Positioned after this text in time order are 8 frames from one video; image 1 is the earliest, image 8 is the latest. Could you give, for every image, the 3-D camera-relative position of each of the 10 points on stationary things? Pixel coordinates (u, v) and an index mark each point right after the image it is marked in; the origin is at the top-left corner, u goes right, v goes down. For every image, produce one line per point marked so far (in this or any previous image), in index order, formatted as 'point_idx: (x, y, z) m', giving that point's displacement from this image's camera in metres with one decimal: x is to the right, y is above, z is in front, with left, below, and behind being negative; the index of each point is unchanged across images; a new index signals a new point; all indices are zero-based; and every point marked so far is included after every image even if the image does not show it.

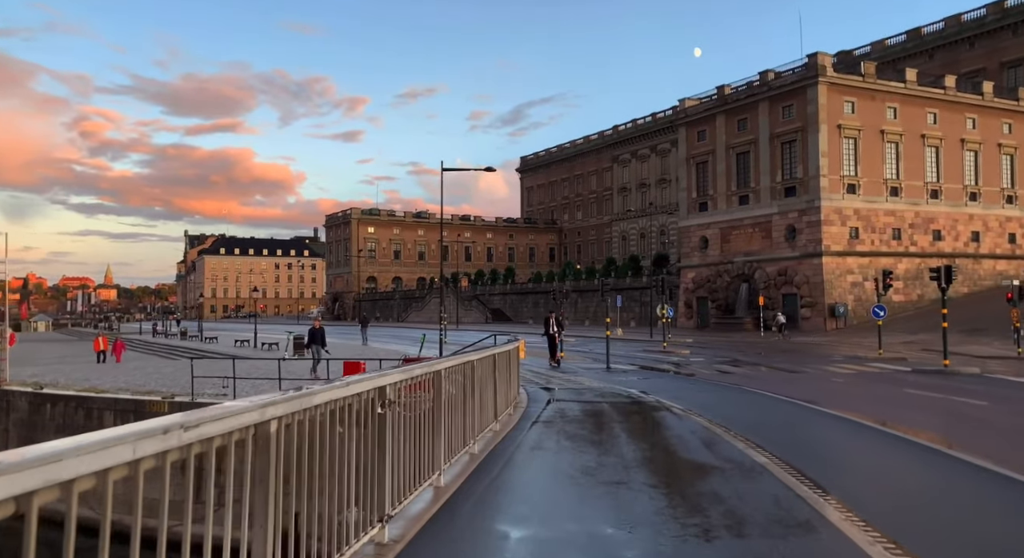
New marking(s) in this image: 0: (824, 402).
0: (+7.9, -3.1, +18.6) m
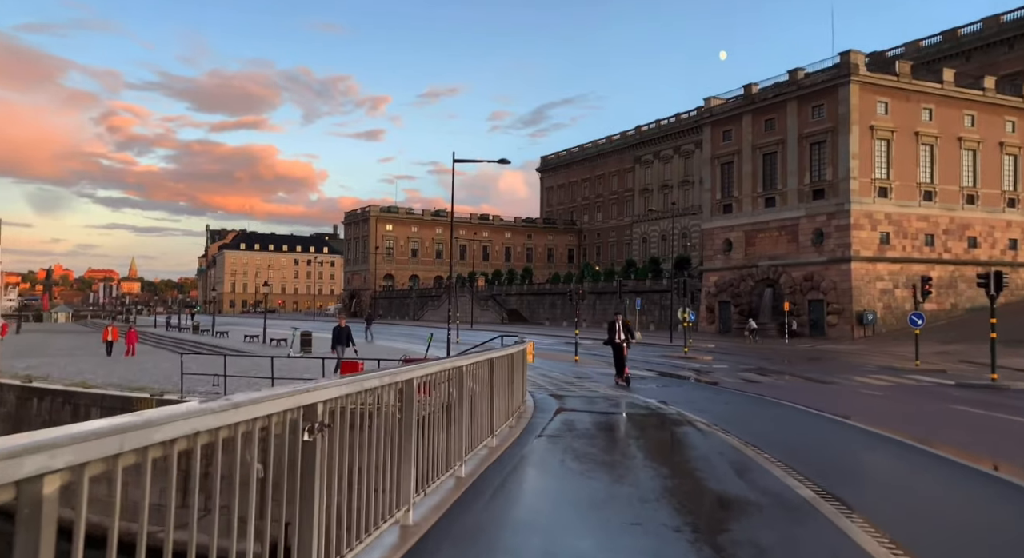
0: (+8.1, -3.2, +17.0) m
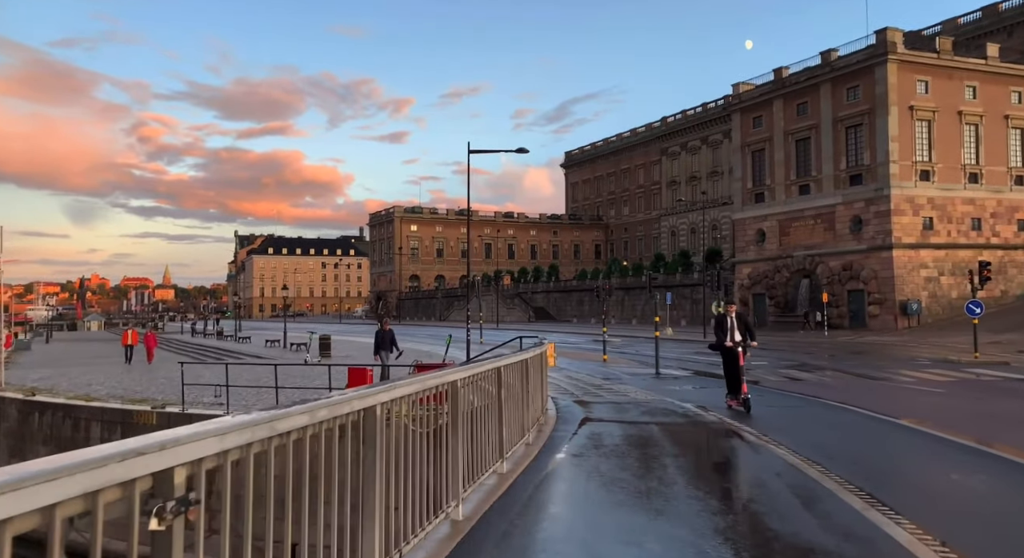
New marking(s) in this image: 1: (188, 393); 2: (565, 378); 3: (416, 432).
0: (+8.6, -2.9, +15.3) m
1: (-8.3, -2.9, +18.1) m
2: (+1.5, -2.7, +19.3) m
3: (-0.7, -1.2, +5.7) m
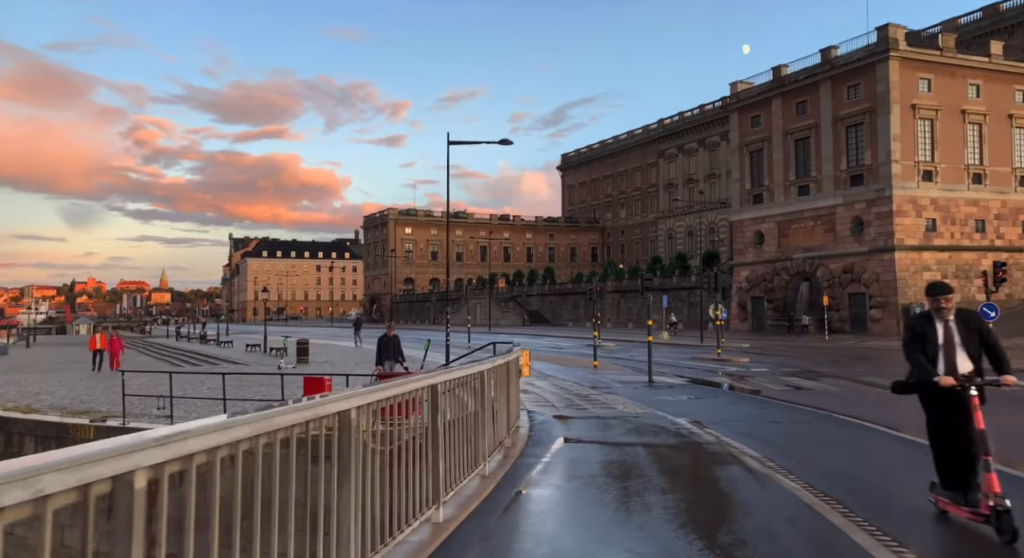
0: (+8.1, -2.9, +13.8) m
1: (-8.7, -2.9, +16.6) m
2: (+1.0, -2.7, +17.8) m
3: (-1.2, -1.1, +4.2) m
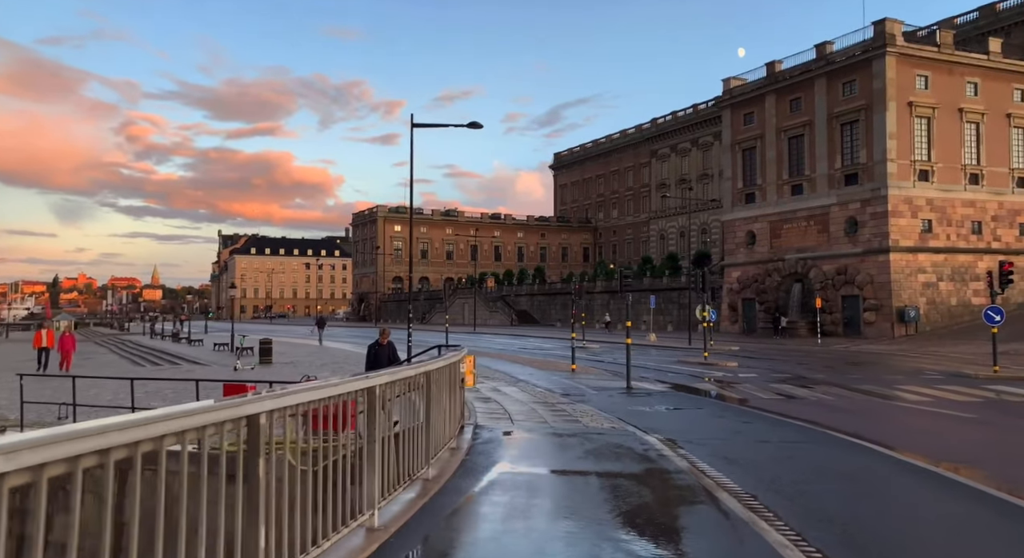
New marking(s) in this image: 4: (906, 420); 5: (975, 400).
0: (+7.3, -2.8, +12.2) m
1: (-9.6, -2.7, +14.8) m
2: (+0.1, -2.6, +16.2) m
3: (-1.9, -1.0, +2.5) m
4: (+8.2, -2.9, +14.8) m
5: (+11.3, -2.9, +17.5) m
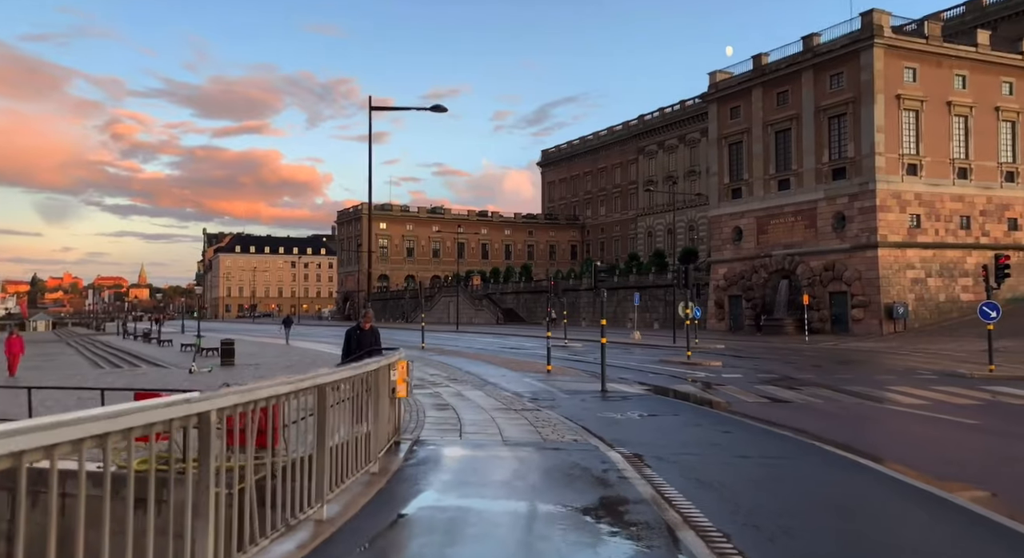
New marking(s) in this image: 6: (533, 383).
0: (+6.6, -2.7, +11.1) m
1: (-10.3, -2.6, +13.5) m
2: (-0.6, -2.5, +14.9) m
3: (-2.5, -1.0, +1.3) m
4: (+7.4, -2.8, +13.7) m
5: (+10.5, -2.8, +16.5) m
6: (+0.6, -2.7, +18.7) m
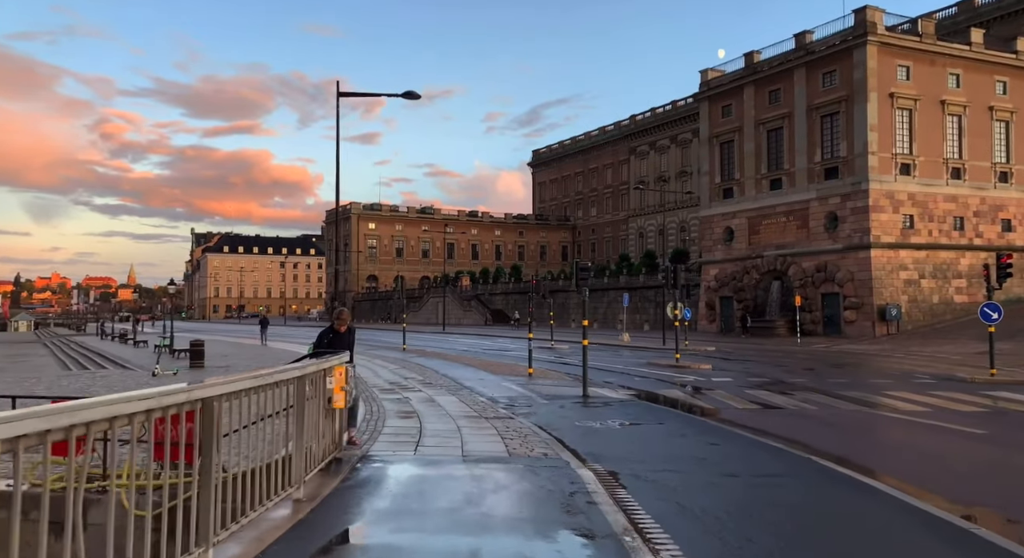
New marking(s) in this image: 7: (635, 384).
0: (+6.1, -2.7, +10.1) m
1: (-10.8, -2.6, +12.3) m
2: (-1.1, -2.4, +13.9) m
3: (-2.8, -0.9, +0.2) m
4: (+6.9, -2.8, +12.7) m
5: (+10.0, -2.8, +15.5) m
6: (0.0, -2.7, +17.7) m
7: (+3.3, -2.8, +19.5) m
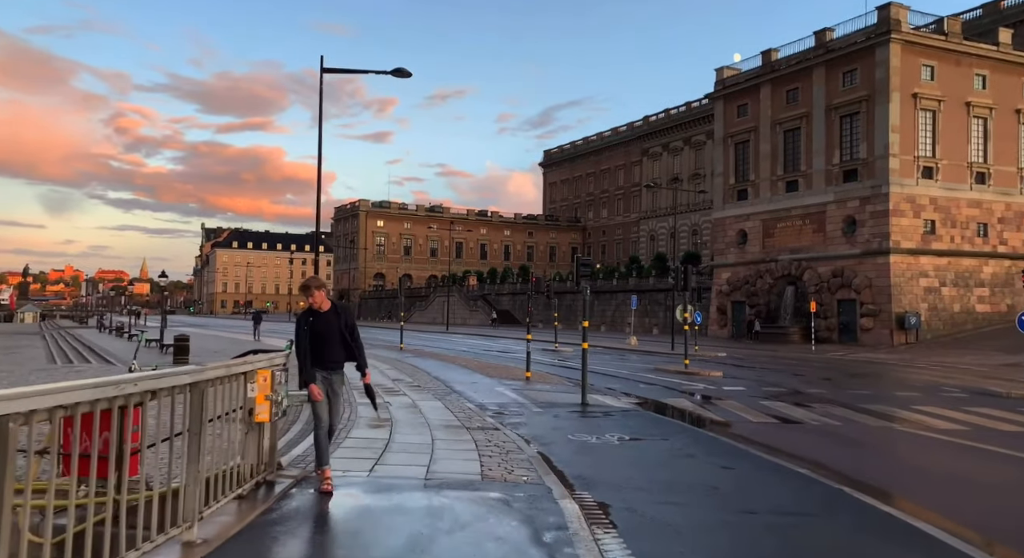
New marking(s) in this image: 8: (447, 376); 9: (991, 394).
0: (+5.9, -2.7, +8.6) m
1: (-11.0, -2.2, +11.1) m
2: (-1.3, -2.3, +12.5) m
3: (-3.2, -0.7, -1.1) m
4: (+6.7, -2.8, +11.2) m
5: (+9.8, -2.9, +14.0) m
6: (-0.1, -2.6, +16.3) m
7: (+3.2, -2.8, +18.0) m
8: (-1.7, -2.6, +19.5) m
9: (+12.6, -3.0, +18.9) m
